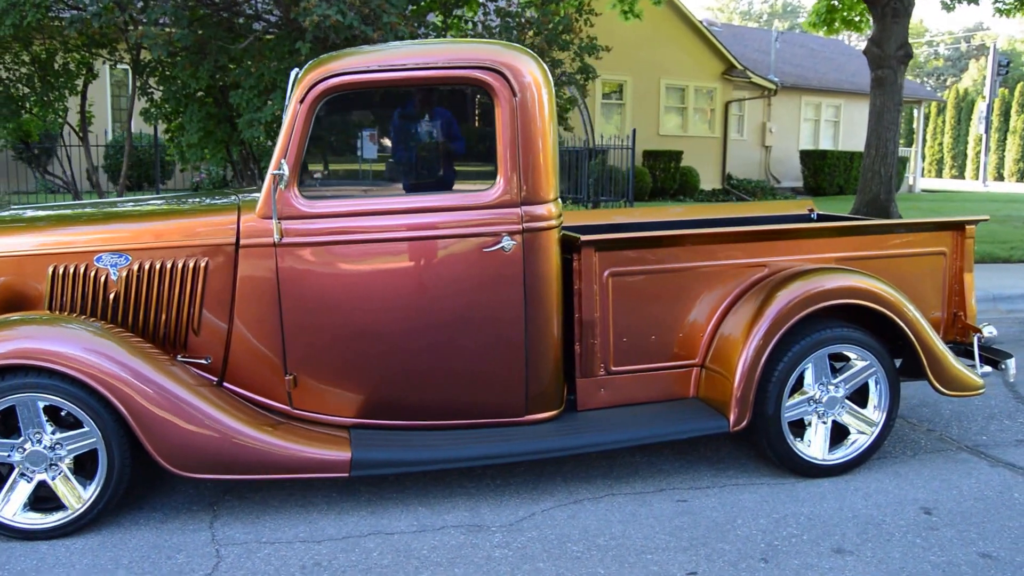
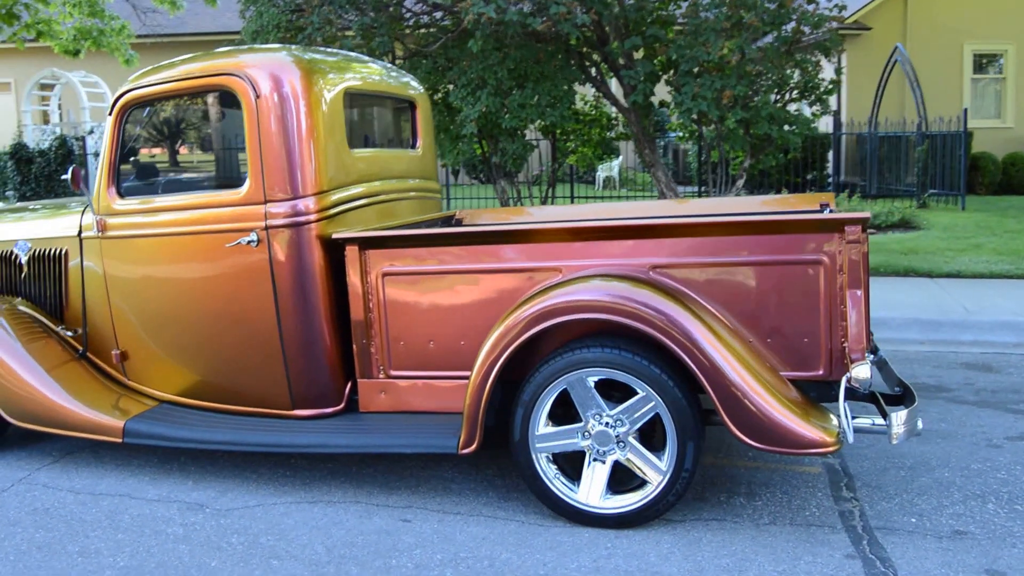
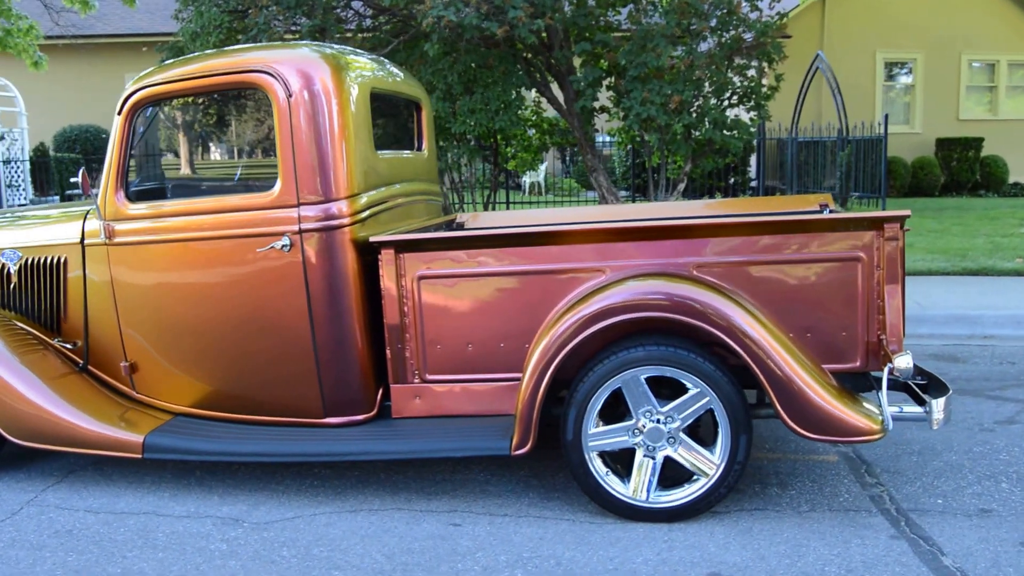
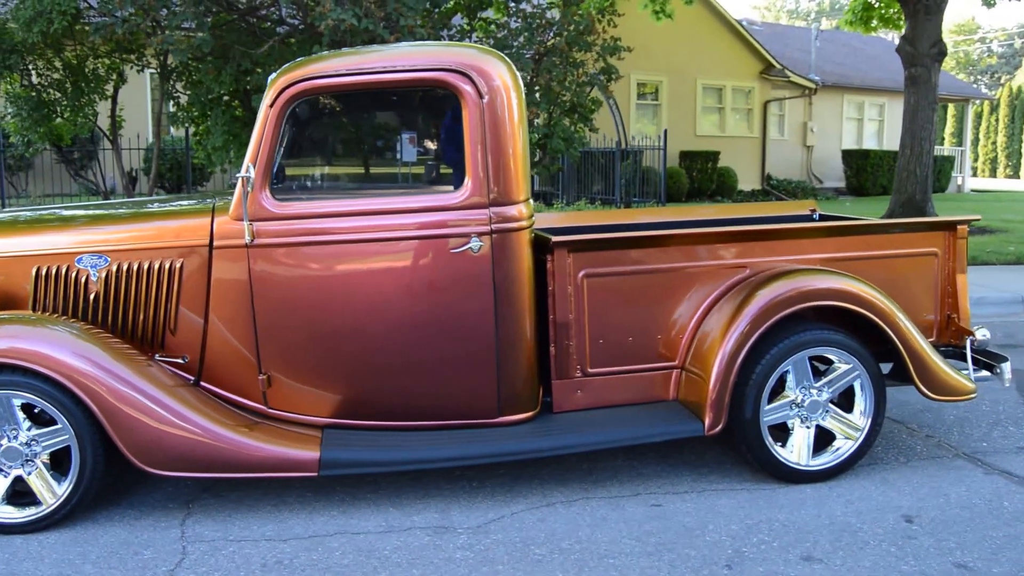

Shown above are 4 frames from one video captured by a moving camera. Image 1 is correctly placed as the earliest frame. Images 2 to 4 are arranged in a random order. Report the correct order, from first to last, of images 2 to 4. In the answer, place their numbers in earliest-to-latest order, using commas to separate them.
4, 3, 2
